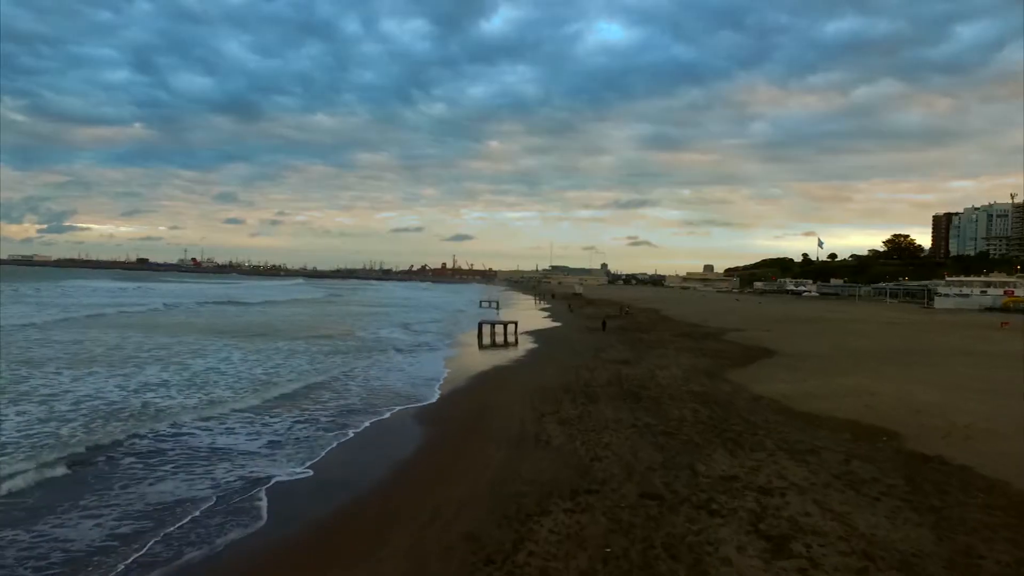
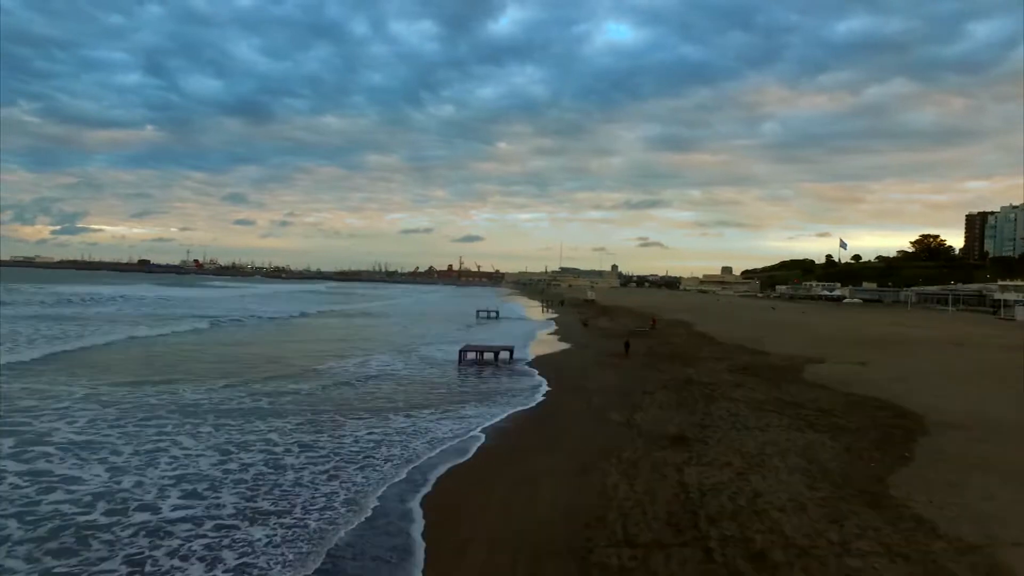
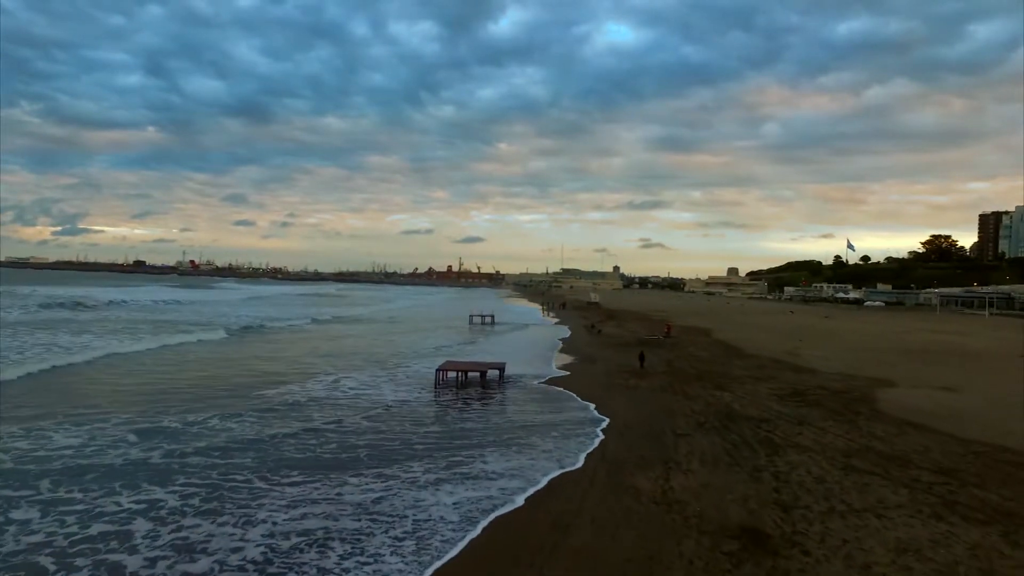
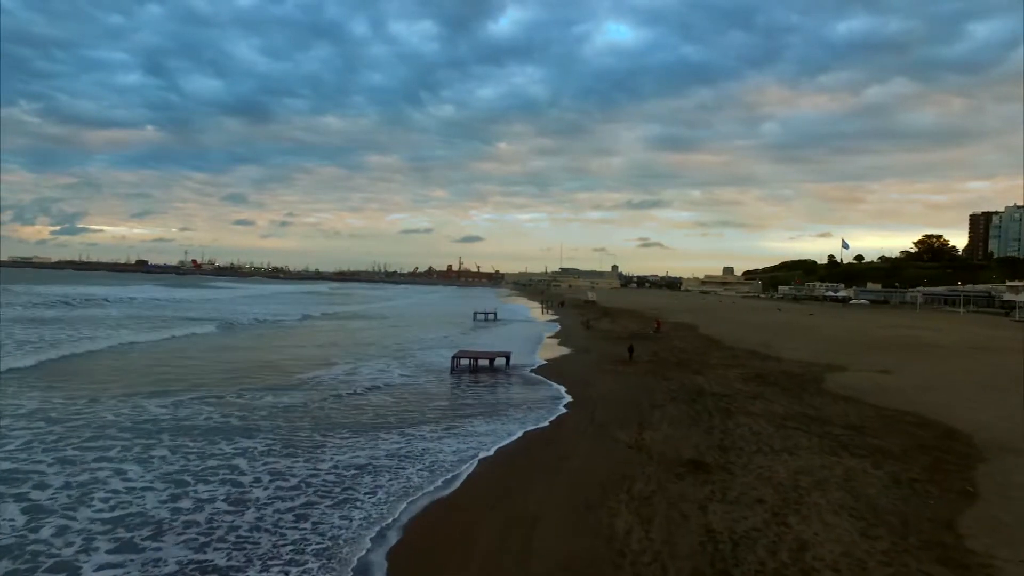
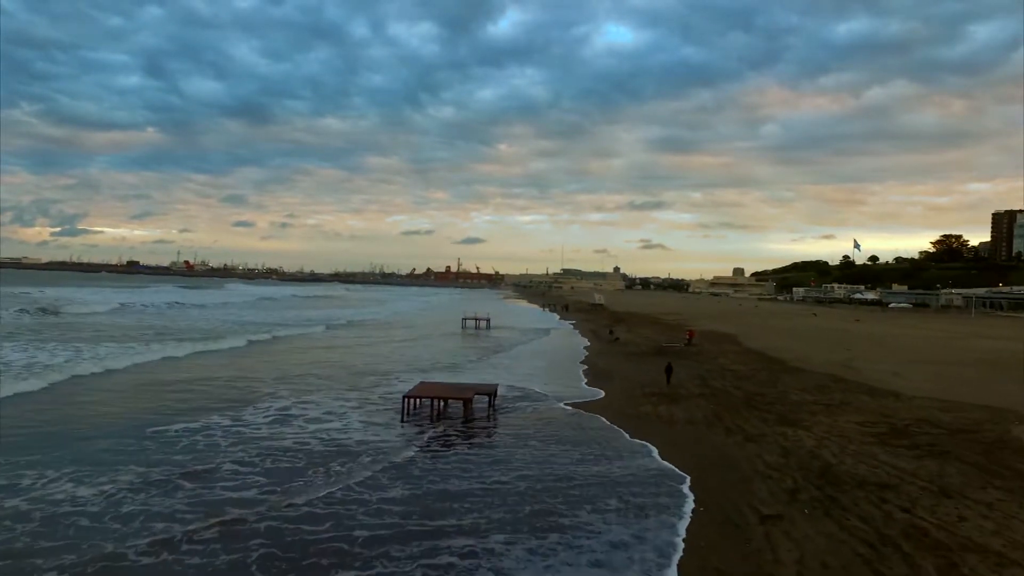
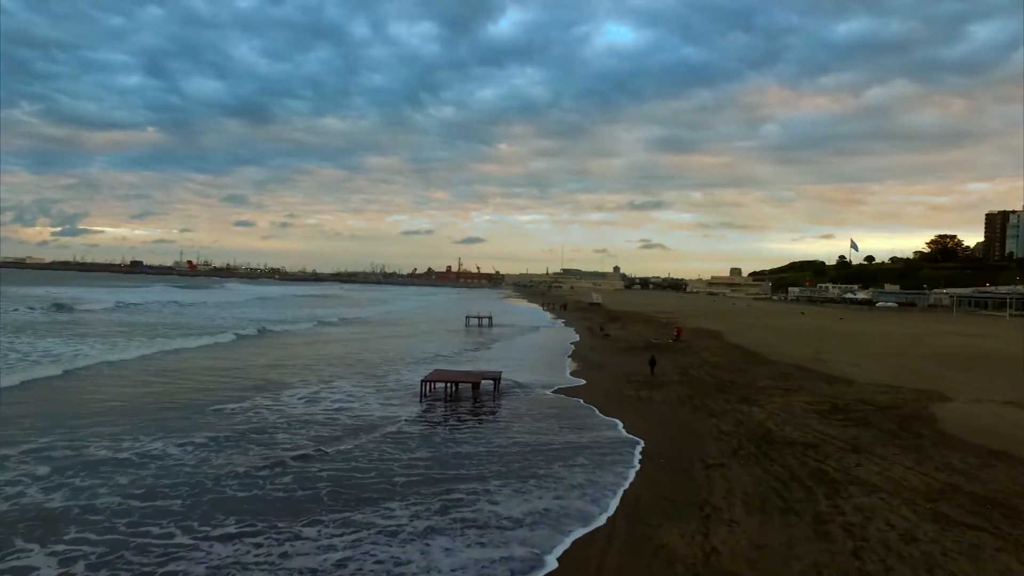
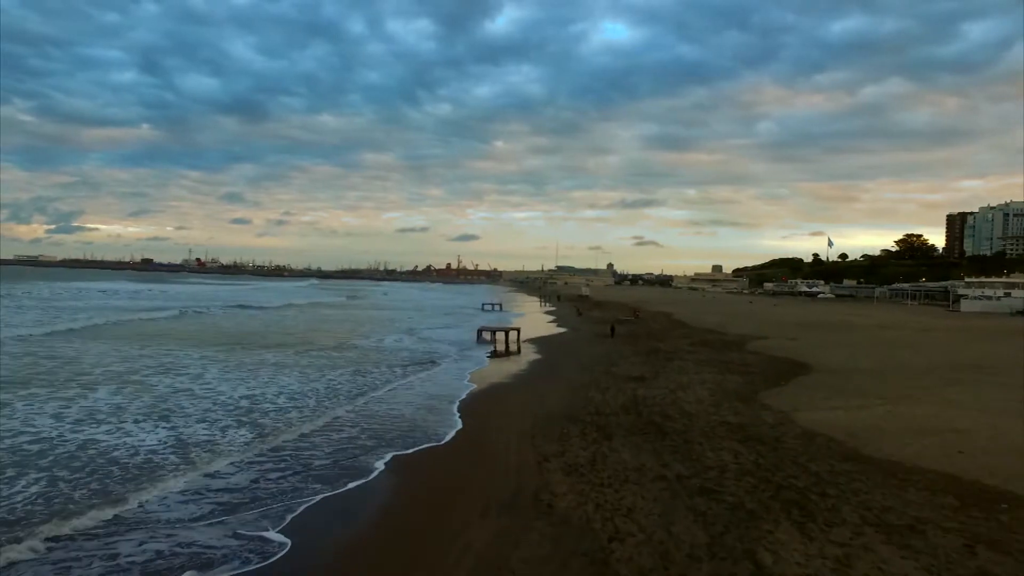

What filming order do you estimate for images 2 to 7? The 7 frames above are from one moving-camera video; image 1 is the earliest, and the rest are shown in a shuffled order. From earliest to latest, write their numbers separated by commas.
7, 2, 4, 3, 6, 5
